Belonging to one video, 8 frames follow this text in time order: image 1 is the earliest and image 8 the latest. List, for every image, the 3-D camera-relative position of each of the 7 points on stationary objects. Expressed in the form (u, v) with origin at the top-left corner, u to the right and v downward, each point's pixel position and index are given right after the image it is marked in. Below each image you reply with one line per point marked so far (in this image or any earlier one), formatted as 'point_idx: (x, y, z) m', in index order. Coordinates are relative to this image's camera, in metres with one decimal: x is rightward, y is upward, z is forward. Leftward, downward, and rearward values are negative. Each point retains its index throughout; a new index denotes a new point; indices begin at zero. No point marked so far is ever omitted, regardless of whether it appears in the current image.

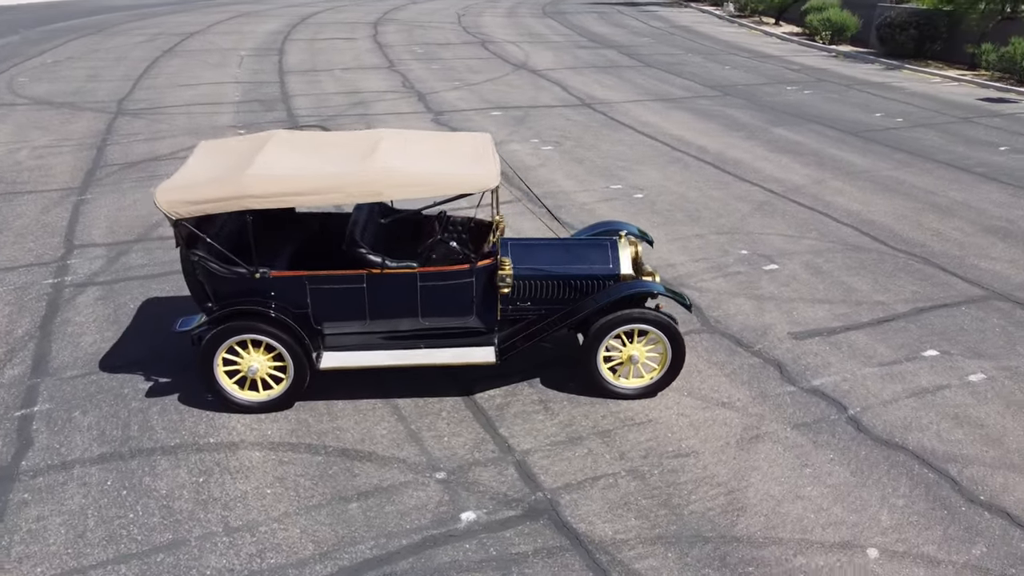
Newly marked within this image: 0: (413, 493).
0: (-0.6, -1.3, +5.4) m
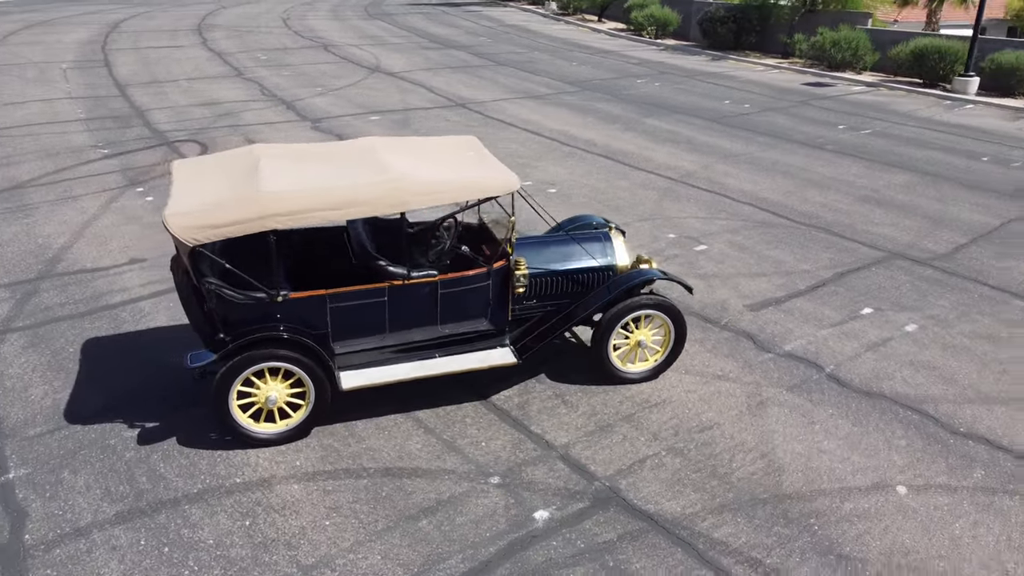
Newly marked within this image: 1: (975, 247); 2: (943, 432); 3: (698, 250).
0: (-0.2, -1.4, +5.3) m
1: (+5.5, +0.5, +9.7) m
2: (+3.2, -1.1, +6.2) m
3: (+2.1, +0.4, +9.4) m
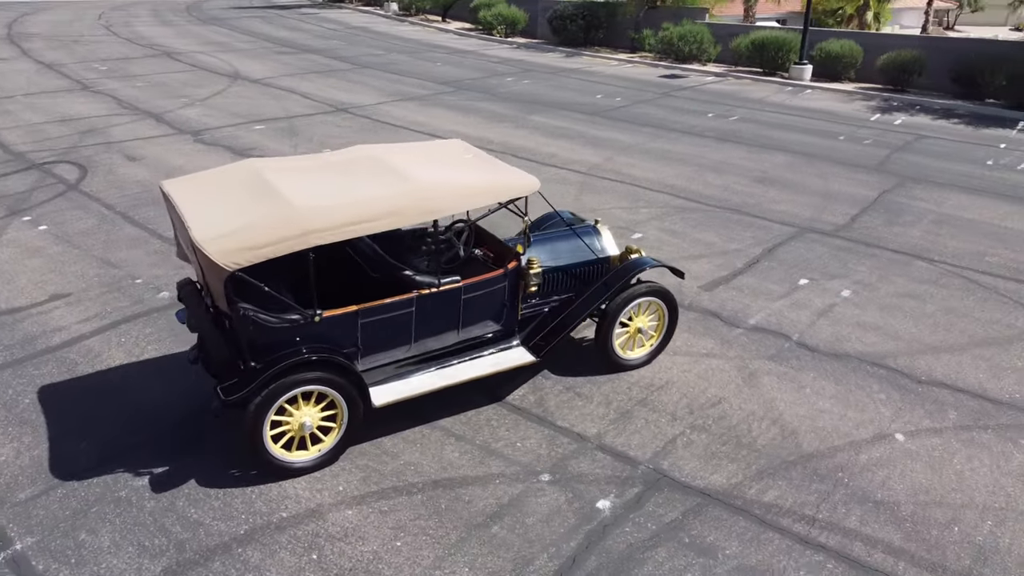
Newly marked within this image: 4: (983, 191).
0: (+0.2, -1.4, +5.4) m
1: (+4.7, +0.9, +10.8) m
2: (+3.3, -0.8, +6.9) m
3: (+1.5, +0.6, +9.8) m
4: (+6.9, +1.4, +11.9) m
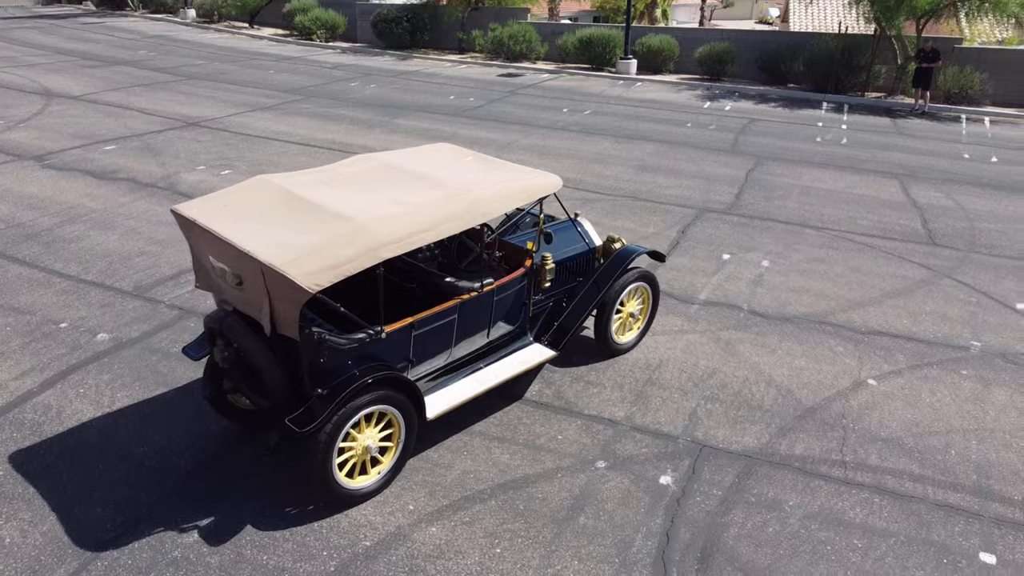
0: (+0.6, -1.3, +5.5) m
1: (+3.4, +1.4, +11.9) m
2: (+3.3, -0.4, +7.8) m
3: (+0.6, +0.7, +10.1) m
4: (+5.2, +2.0, +13.5) m
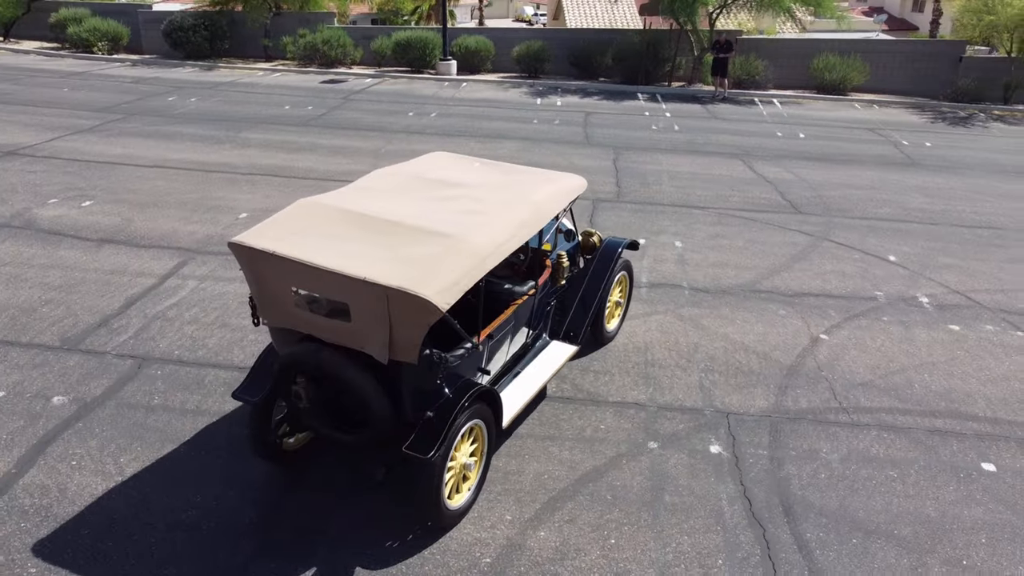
0: (+1.1, -1.2, +5.8) m
1: (+1.7, +1.6, +12.6) m
2: (+2.9, -0.1, +8.7) m
3: (-0.4, +0.7, +10.2) m
4: (+2.9, +2.5, +14.7) m
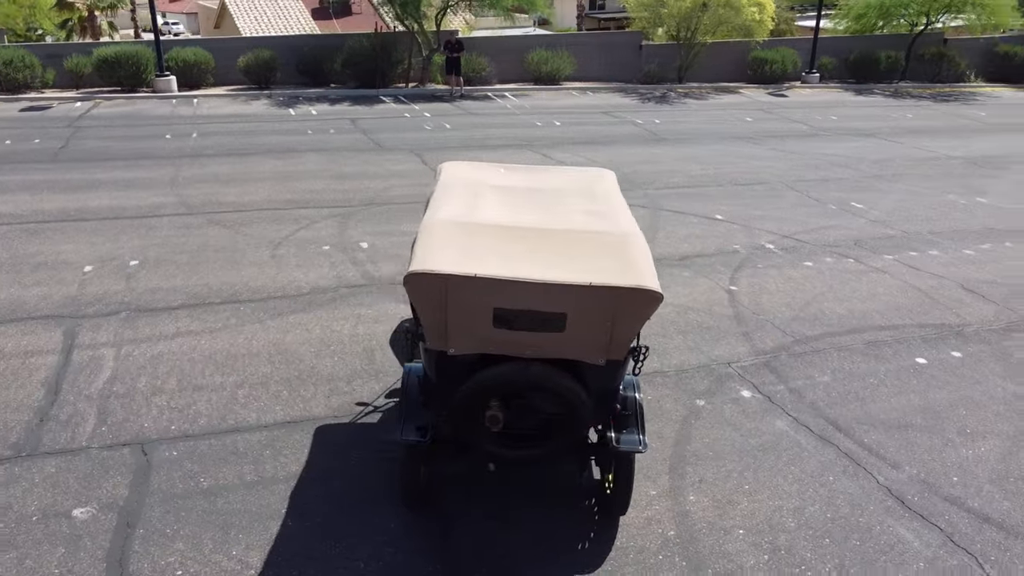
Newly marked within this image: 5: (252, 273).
0: (+1.7, -1.0, +6.5) m
1: (-1.0, +1.7, +12.9) m
2: (+2.0, +0.3, +9.8) m
3: (-1.8, +0.5, +9.9) m
4: (-0.8, +2.6, +15.2) m
5: (-2.8, +0.2, +8.9) m
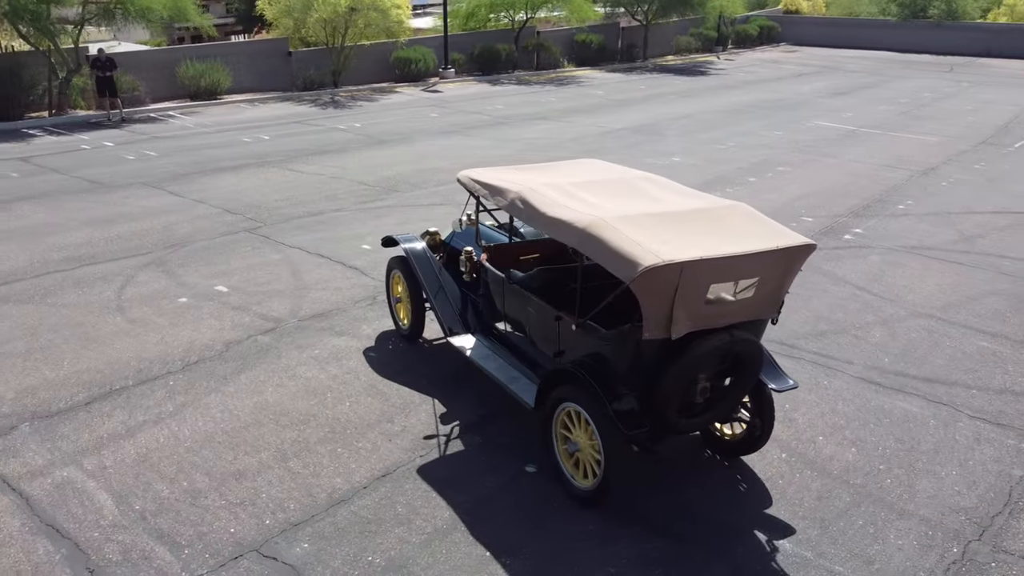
0: (+1.8, -0.6, +7.5) m
1: (-4.0, +1.1, +11.7) m
2: (+0.2, +0.5, +10.5) m
3: (-3.0, 0.0, +8.7) m
4: (-5.2, +2.0, +13.8) m
5: (-3.4, -0.5, +7.4) m
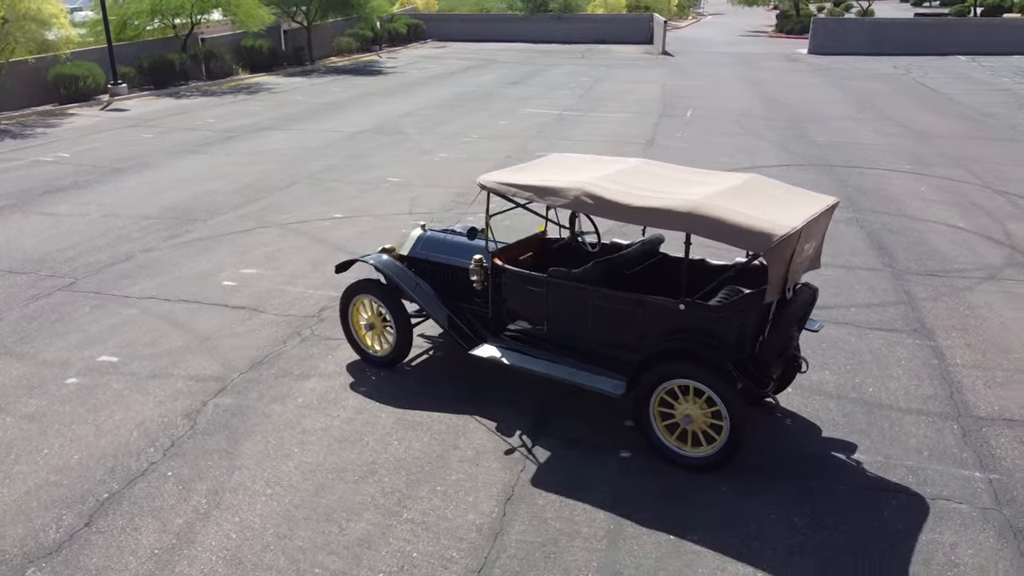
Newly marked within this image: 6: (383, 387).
0: (+1.5, -0.4, +8.1) m
1: (-5.8, +0.2, +9.5) m
2: (-1.4, +0.4, +10.1) m
3: (-3.5, -0.6, +7.2) m
4: (-7.9, +0.8, +10.8) m
5: (-3.2, -1.1, +5.9) m
6: (-1.1, -0.8, +6.7) m
